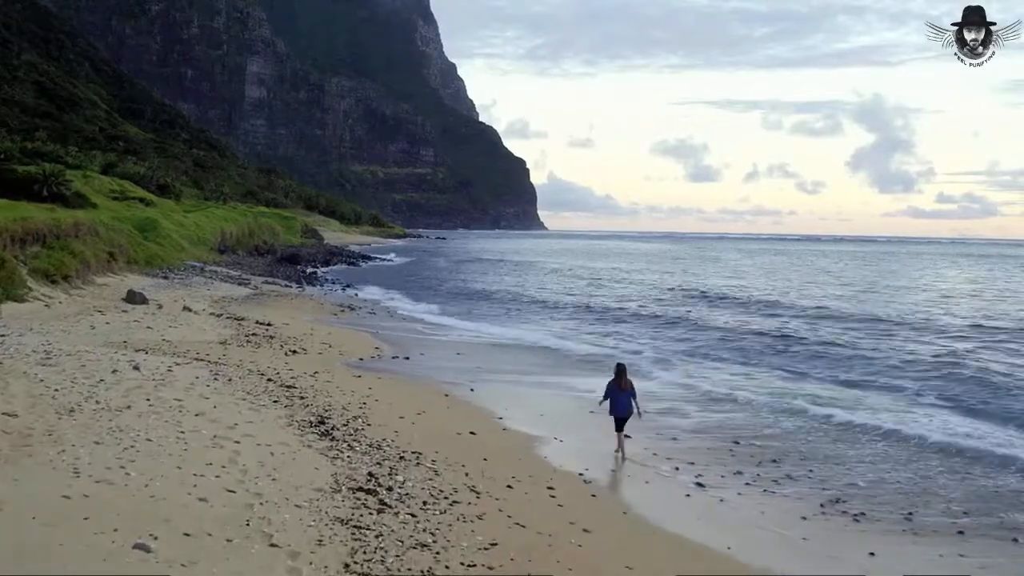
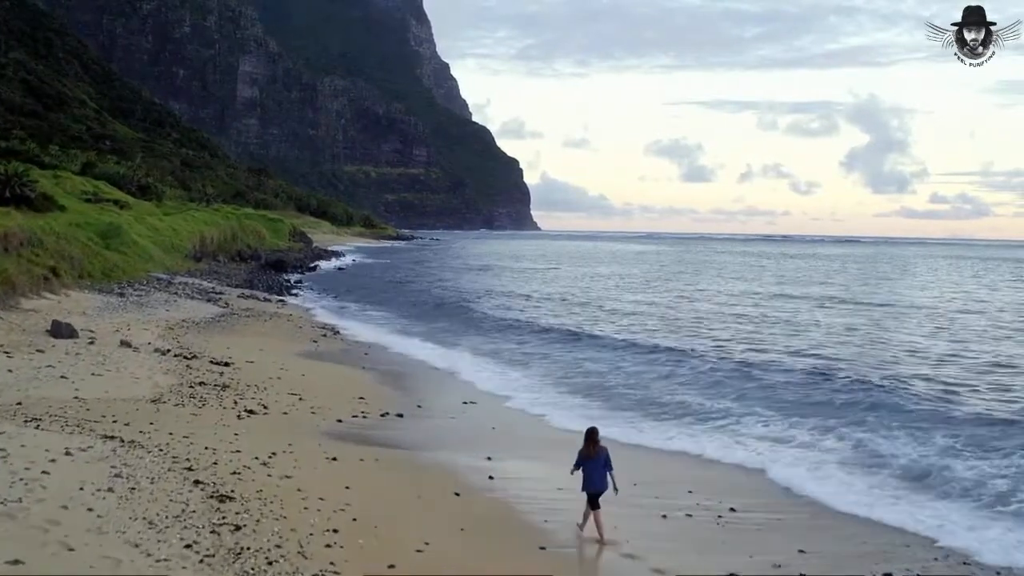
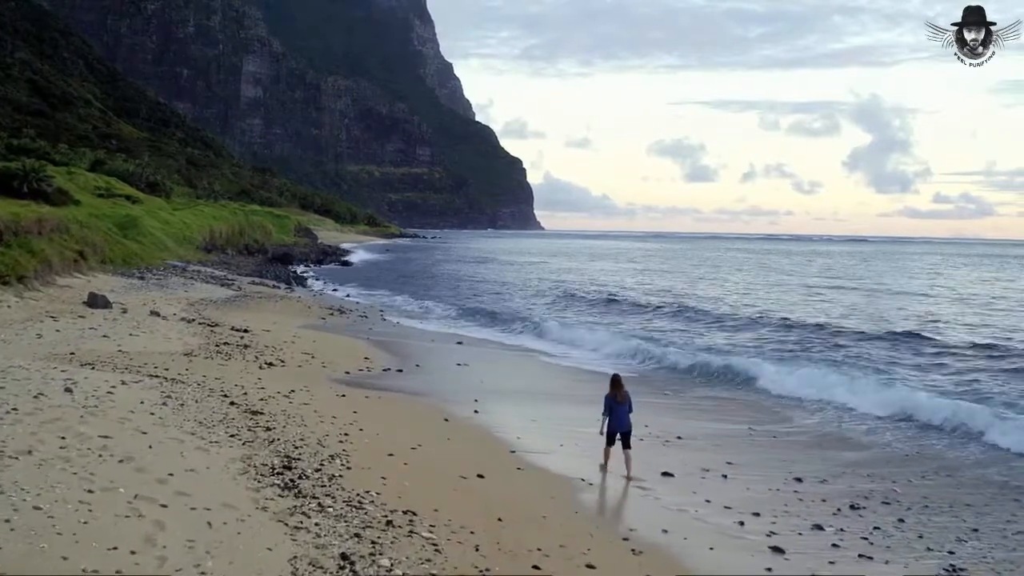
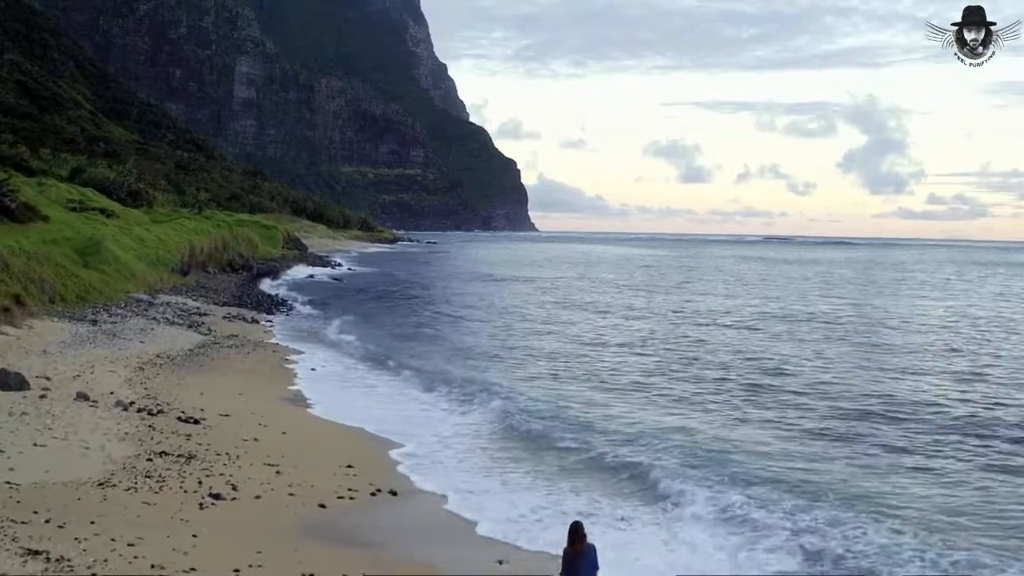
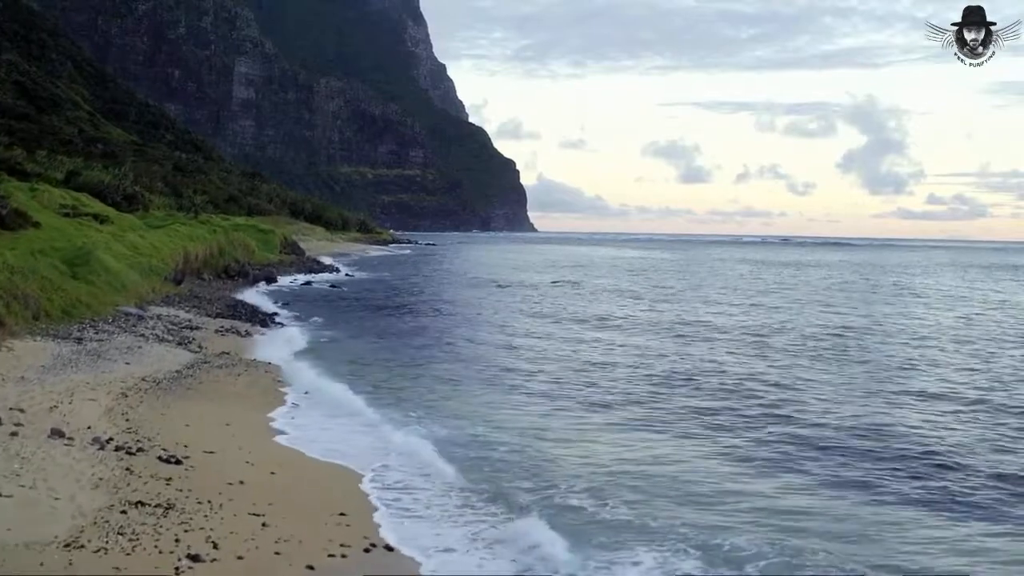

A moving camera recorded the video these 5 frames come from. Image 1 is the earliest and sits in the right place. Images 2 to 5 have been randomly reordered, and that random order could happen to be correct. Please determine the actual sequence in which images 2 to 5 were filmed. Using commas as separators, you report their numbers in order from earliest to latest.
3, 2, 4, 5
